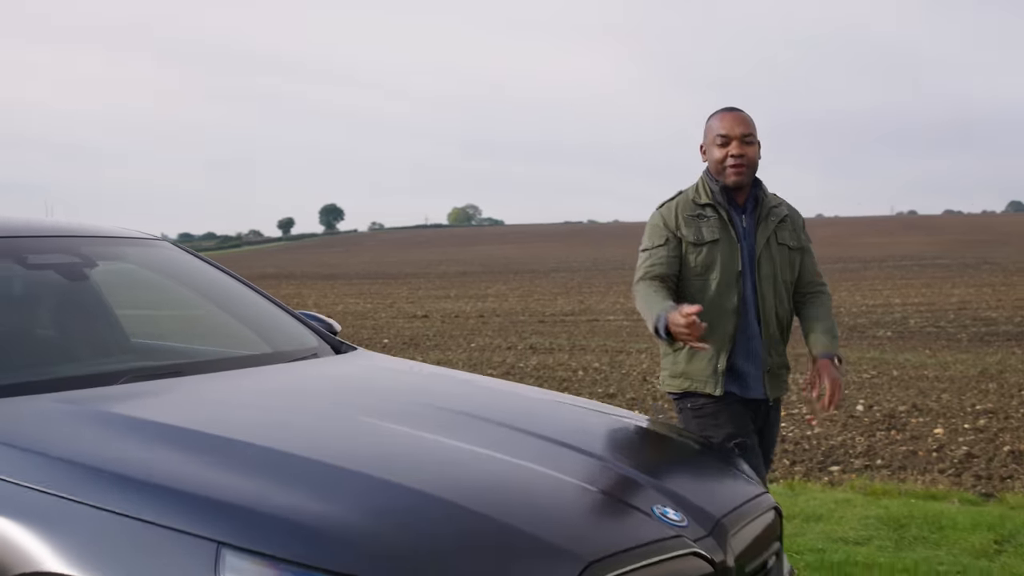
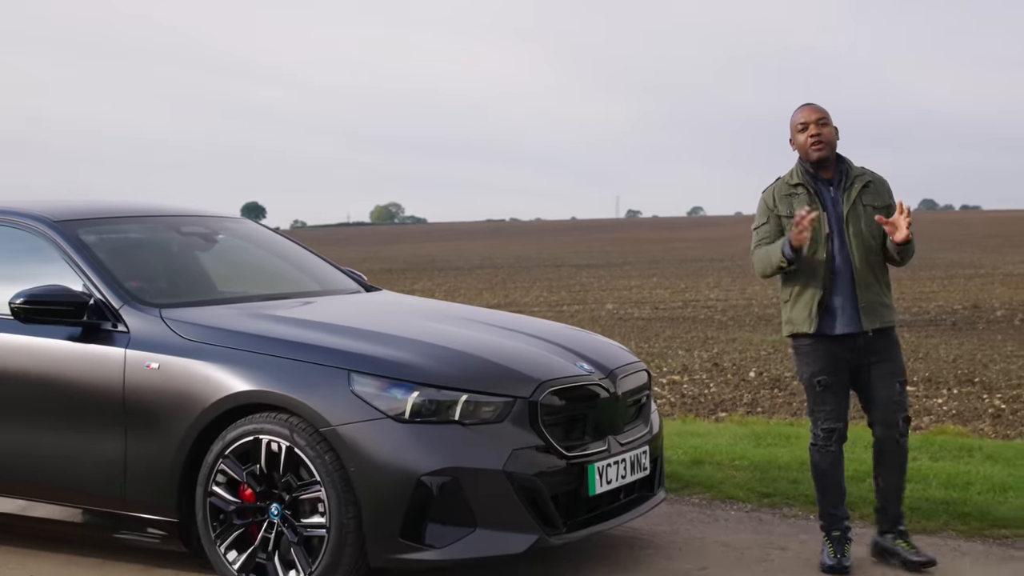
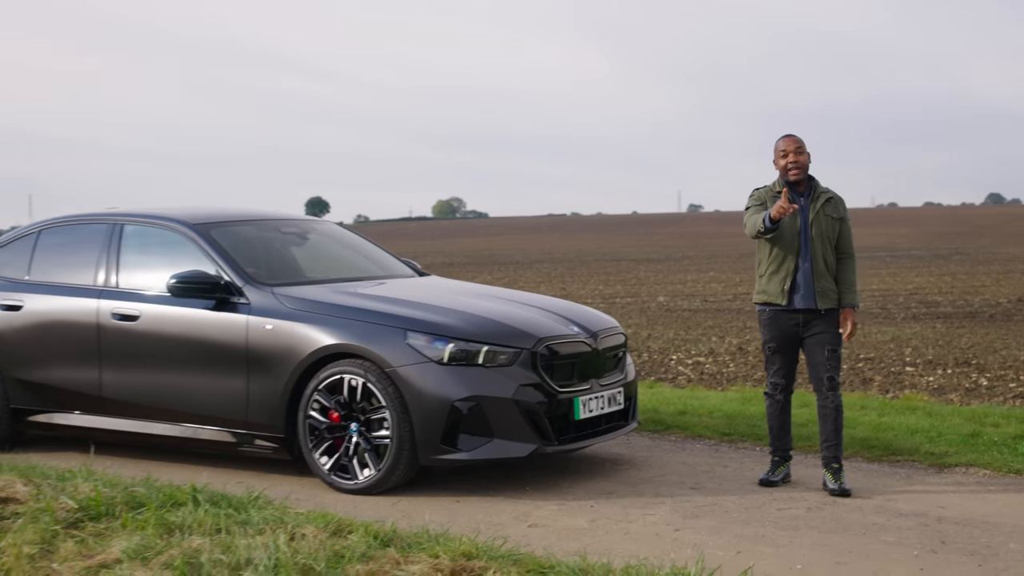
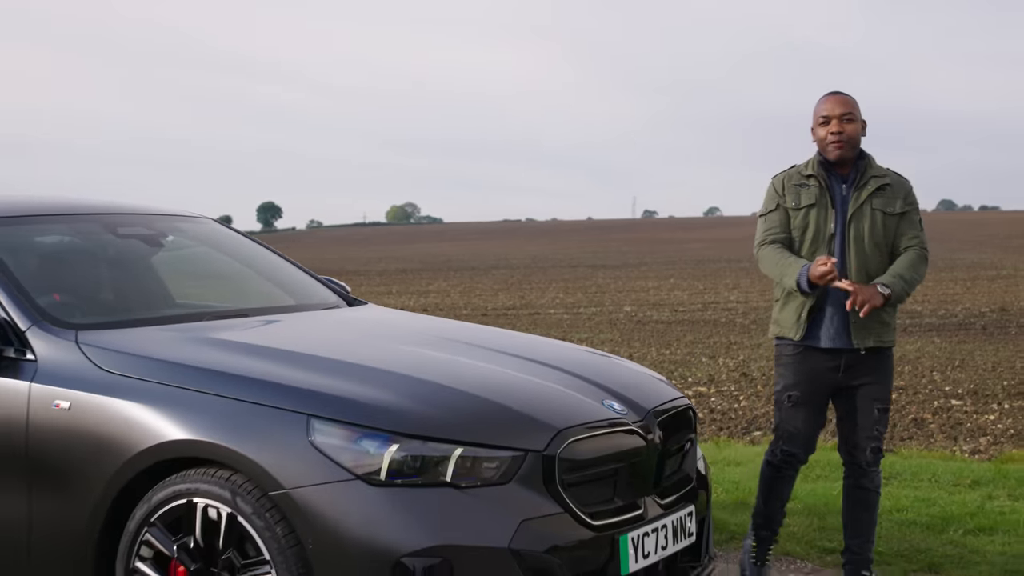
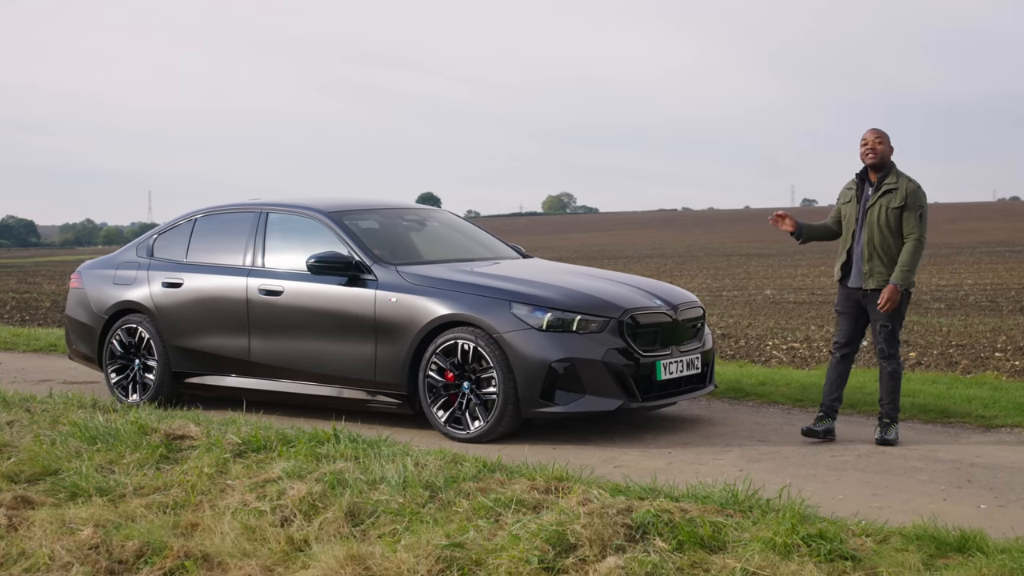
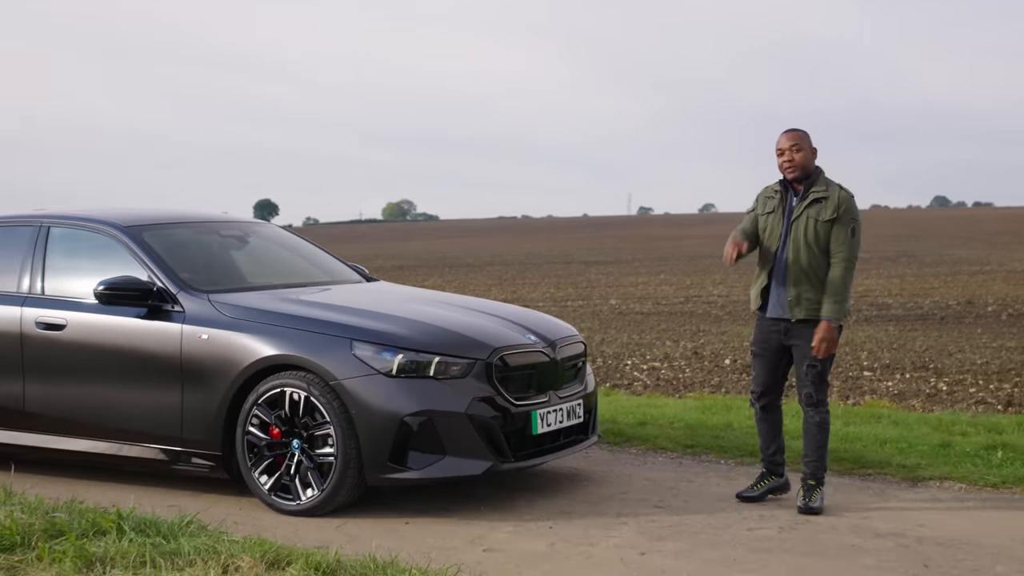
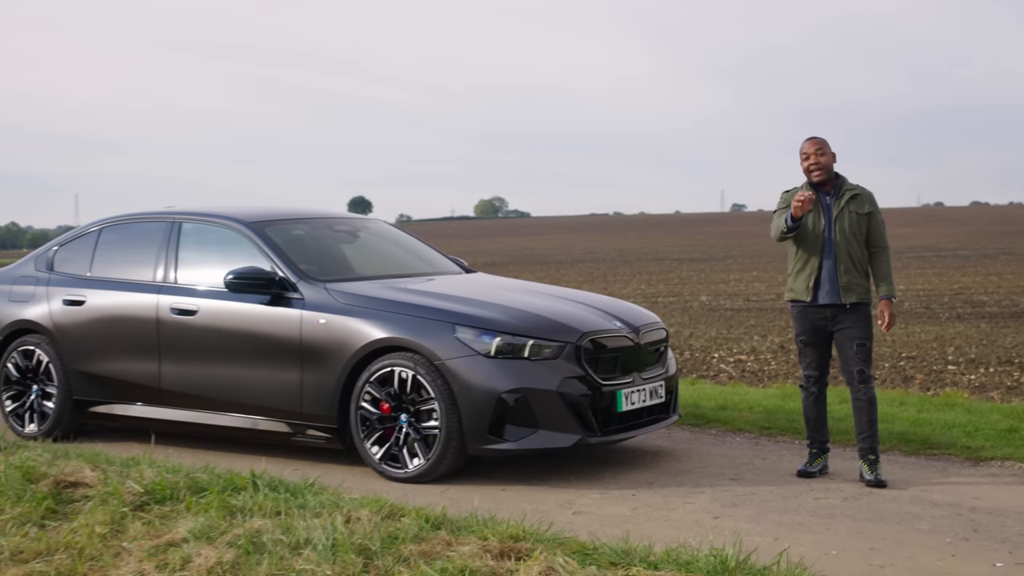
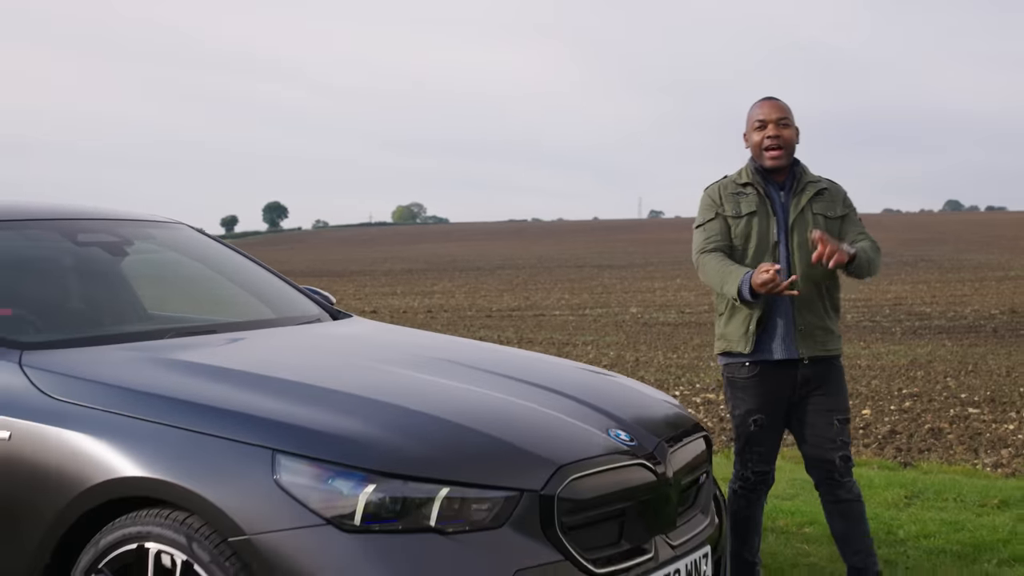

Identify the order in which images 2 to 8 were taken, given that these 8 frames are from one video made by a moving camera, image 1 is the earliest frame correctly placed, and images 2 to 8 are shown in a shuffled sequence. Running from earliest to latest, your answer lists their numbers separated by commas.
8, 4, 2, 6, 3, 7, 5
